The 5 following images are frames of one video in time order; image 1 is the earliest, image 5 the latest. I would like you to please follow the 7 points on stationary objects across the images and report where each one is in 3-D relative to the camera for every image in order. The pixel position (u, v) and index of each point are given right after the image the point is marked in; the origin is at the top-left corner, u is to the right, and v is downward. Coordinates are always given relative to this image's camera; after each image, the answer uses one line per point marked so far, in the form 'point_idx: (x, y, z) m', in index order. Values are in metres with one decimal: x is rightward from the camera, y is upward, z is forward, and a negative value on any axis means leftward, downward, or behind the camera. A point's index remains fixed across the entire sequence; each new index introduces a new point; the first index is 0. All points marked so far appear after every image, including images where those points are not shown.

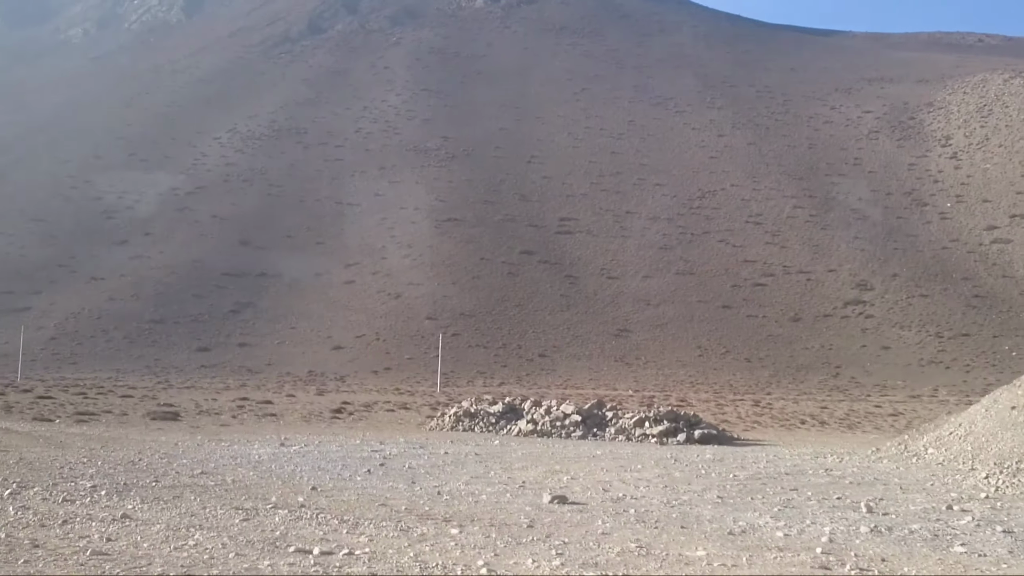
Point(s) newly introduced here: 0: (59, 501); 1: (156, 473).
0: (-3.3, -1.6, +7.6) m
1: (-3.5, -1.8, +10.3) m
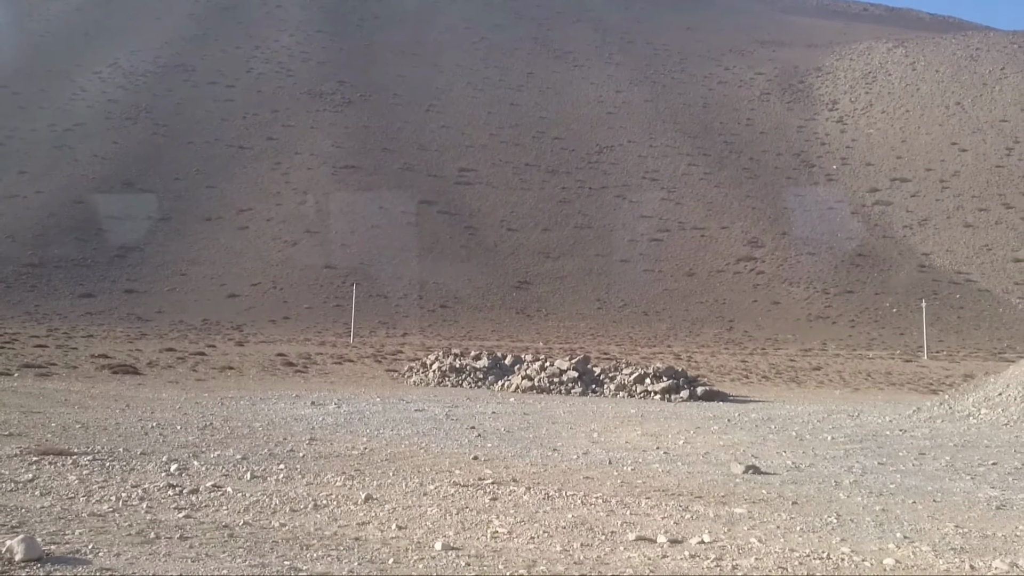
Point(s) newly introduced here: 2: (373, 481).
0: (-1.7, -1.3, +6.8) m
1: (-2.2, -1.4, +9.4) m
2: (-0.9, -1.3, +6.9) m
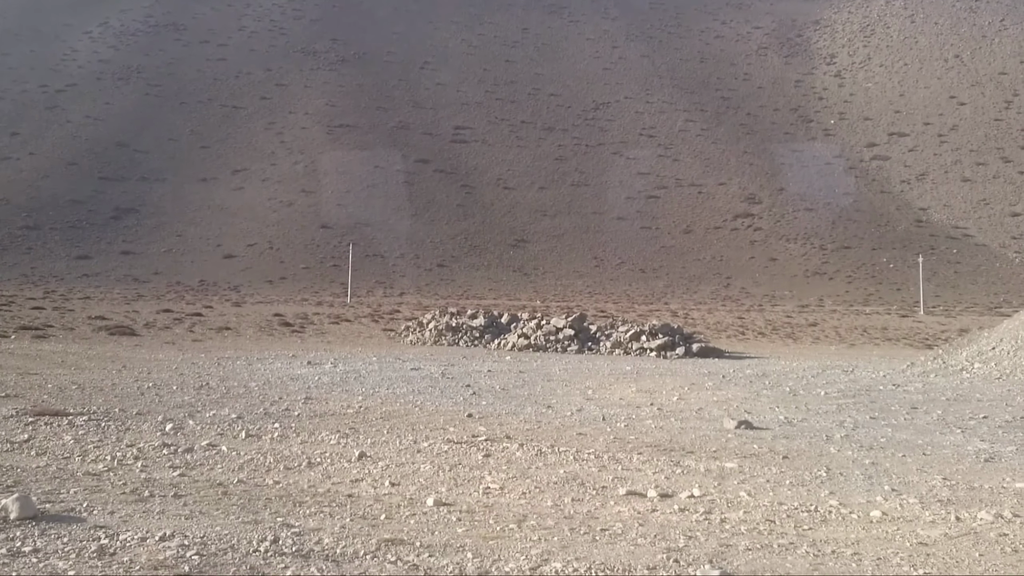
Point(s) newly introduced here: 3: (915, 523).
0: (-1.8, -1.0, +6.8) m
1: (-2.3, -1.0, +9.5) m
2: (-1.0, -1.0, +7.0) m
3: (+1.8, -1.1, +4.7) m
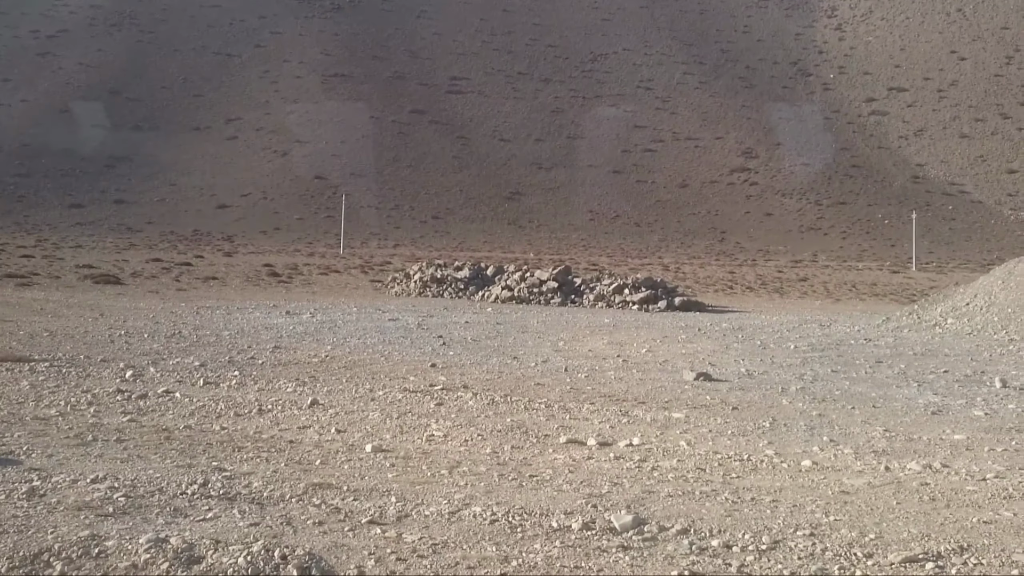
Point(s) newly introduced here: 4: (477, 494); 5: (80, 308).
0: (-2.1, -0.6, +6.9) m
1: (-2.6, -0.5, +9.6) m
2: (-1.3, -0.7, +7.0) m
3: (+1.5, -0.9, +4.8) m
4: (-0.1, -0.8, +4.1) m
5: (-6.0, -0.3, +14.3) m
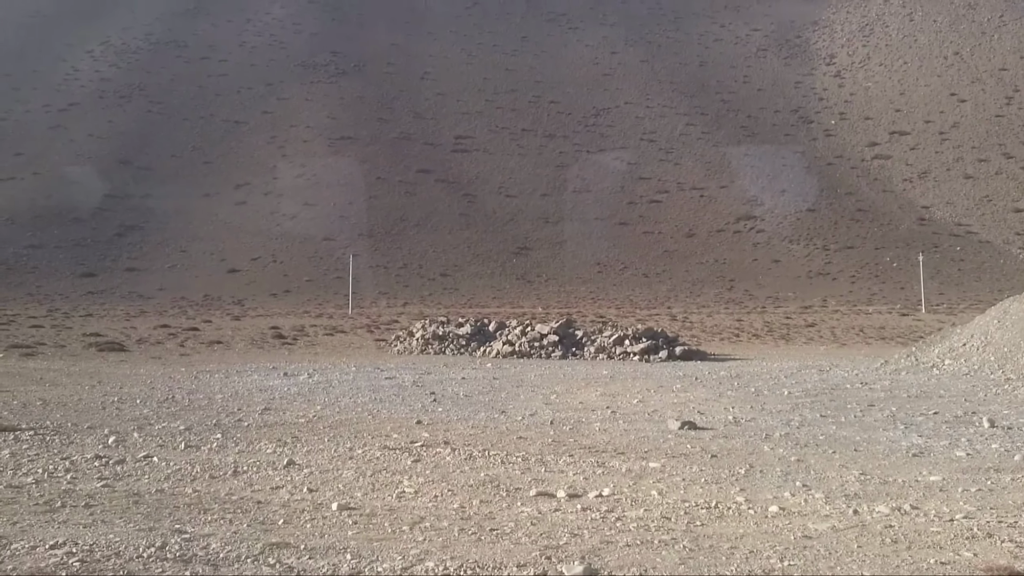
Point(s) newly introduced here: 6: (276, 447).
0: (-2.2, -1.1, +6.9) m
1: (-2.7, -1.1, +9.6) m
2: (-1.4, -1.1, +7.1) m
3: (+1.4, -1.1, +4.8) m
4: (-0.3, -1.0, +4.1) m
5: (-6.1, -1.2, +14.4) m
6: (-1.6, -1.1, +7.0) m
